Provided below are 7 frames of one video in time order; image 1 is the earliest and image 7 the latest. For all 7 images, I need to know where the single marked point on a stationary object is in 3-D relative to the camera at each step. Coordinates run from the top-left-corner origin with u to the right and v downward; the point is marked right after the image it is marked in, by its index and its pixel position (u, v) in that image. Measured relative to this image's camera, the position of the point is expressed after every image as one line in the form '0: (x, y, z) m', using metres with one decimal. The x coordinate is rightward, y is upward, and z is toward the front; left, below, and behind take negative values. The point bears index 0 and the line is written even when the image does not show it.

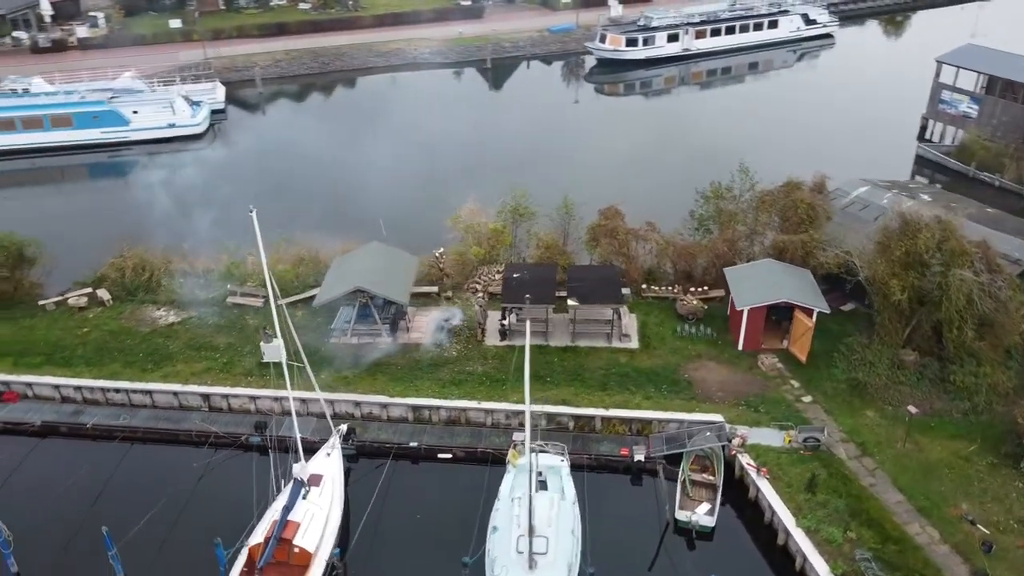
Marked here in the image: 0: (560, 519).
0: (+1.0, -5.1, +18.1) m
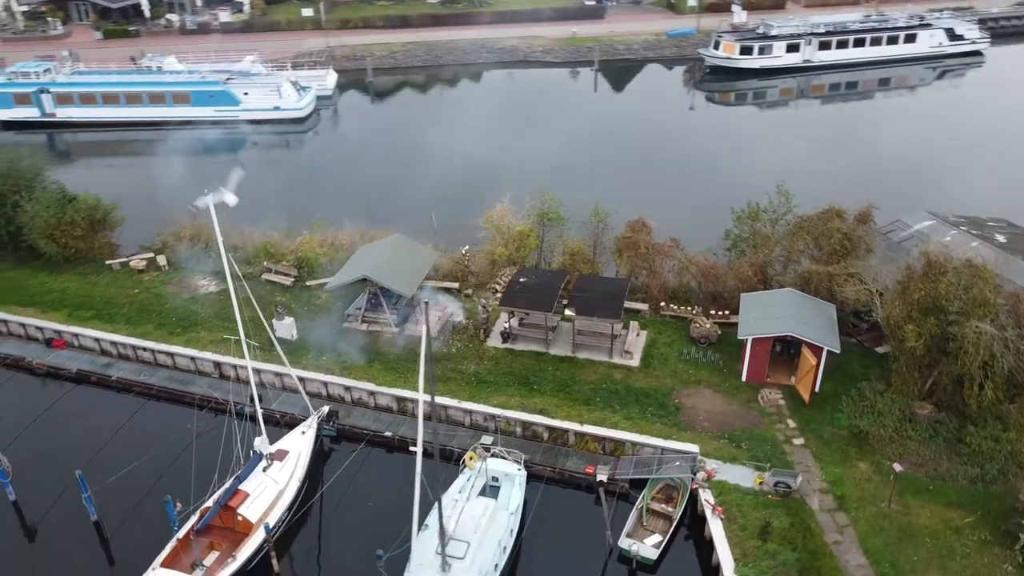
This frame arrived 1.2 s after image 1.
0: (-0.5, -5.3, +18.0) m
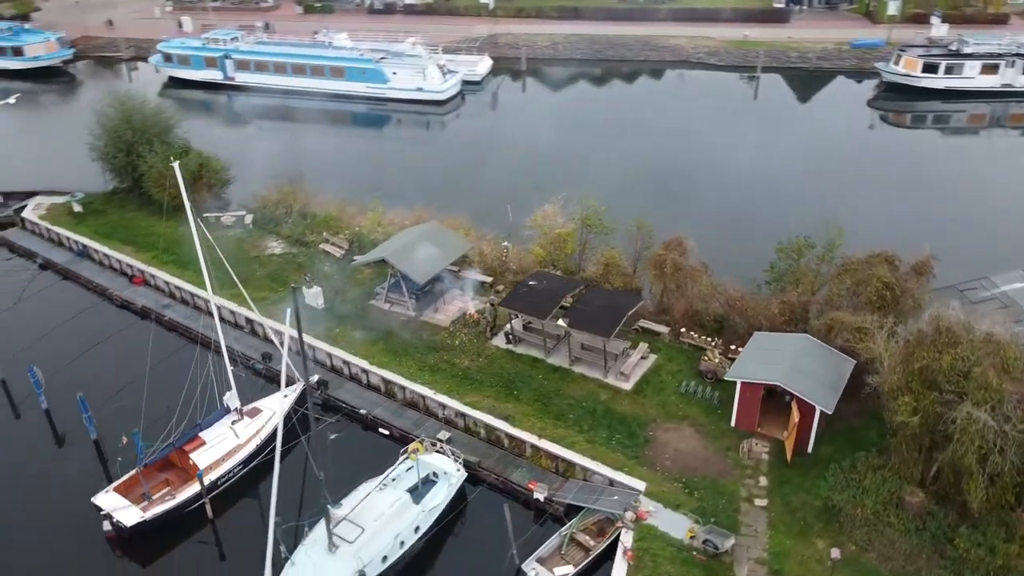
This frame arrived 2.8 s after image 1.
0: (-2.6, -5.1, +18.1) m
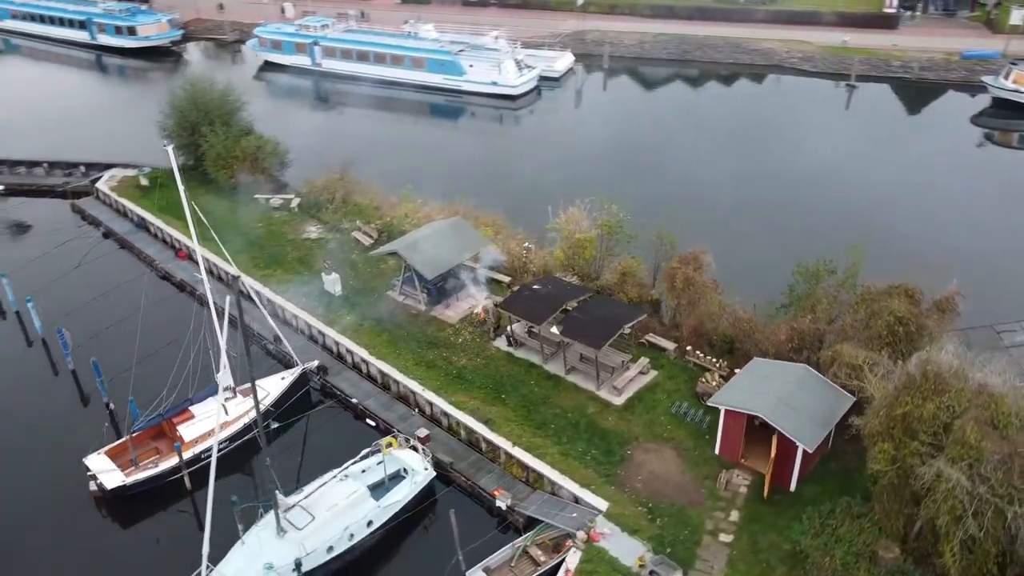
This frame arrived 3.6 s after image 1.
0: (-3.7, -5.0, +18.3) m
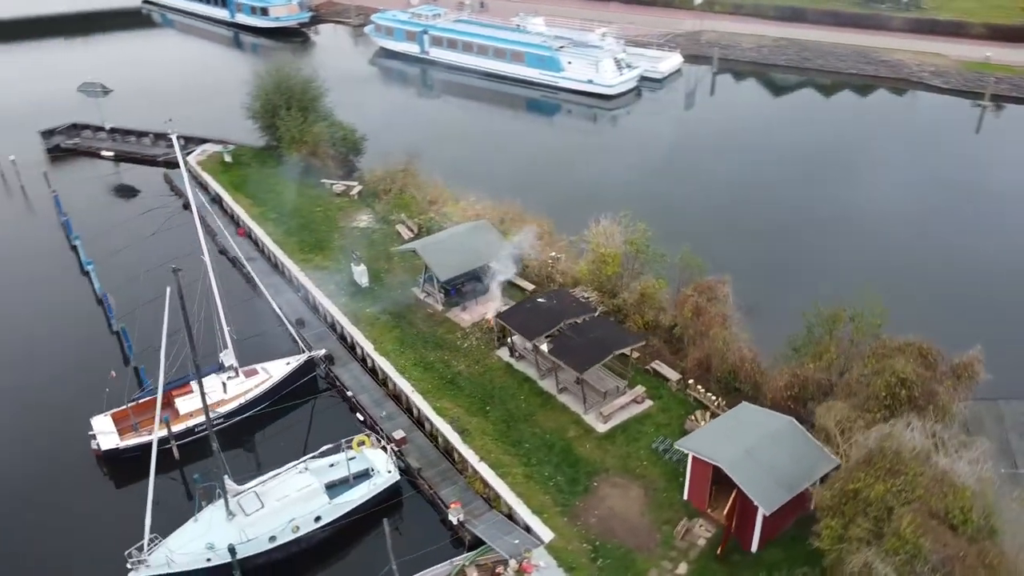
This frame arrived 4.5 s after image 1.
0: (-4.9, -4.9, +18.7) m
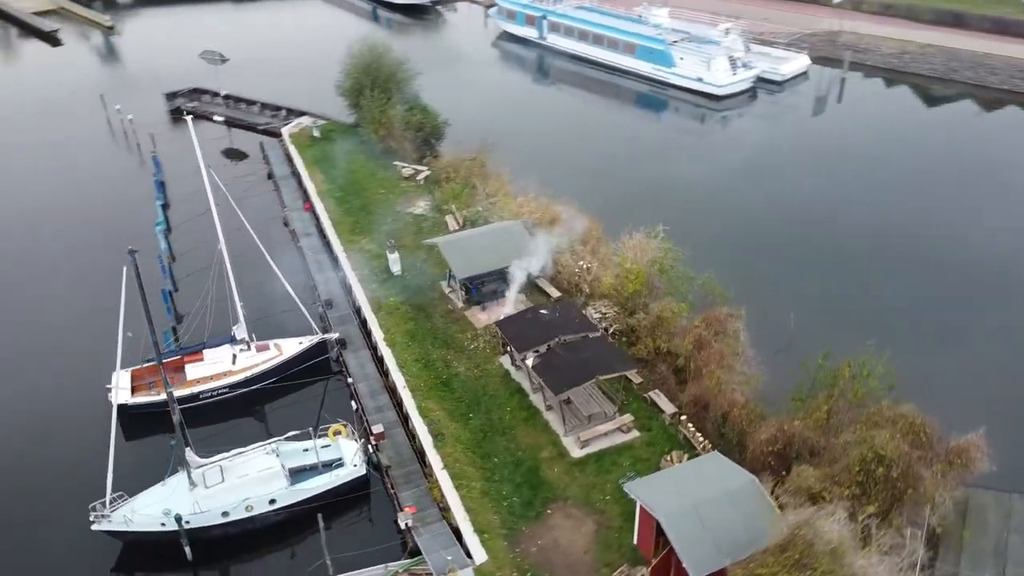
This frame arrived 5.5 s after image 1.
0: (-6.0, -4.6, +19.2) m
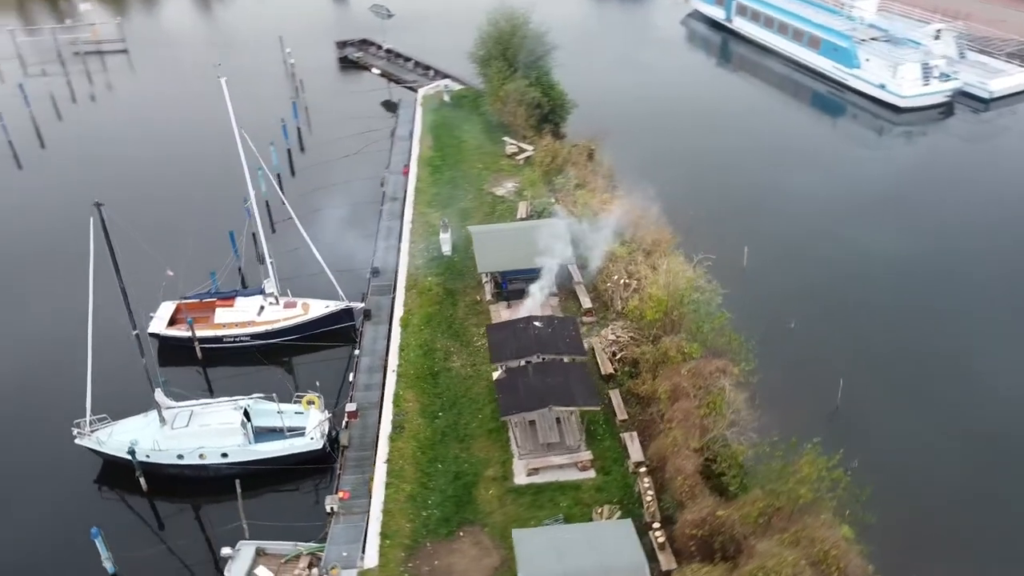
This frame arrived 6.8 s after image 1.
0: (-7.4, -3.7, +20.3) m
